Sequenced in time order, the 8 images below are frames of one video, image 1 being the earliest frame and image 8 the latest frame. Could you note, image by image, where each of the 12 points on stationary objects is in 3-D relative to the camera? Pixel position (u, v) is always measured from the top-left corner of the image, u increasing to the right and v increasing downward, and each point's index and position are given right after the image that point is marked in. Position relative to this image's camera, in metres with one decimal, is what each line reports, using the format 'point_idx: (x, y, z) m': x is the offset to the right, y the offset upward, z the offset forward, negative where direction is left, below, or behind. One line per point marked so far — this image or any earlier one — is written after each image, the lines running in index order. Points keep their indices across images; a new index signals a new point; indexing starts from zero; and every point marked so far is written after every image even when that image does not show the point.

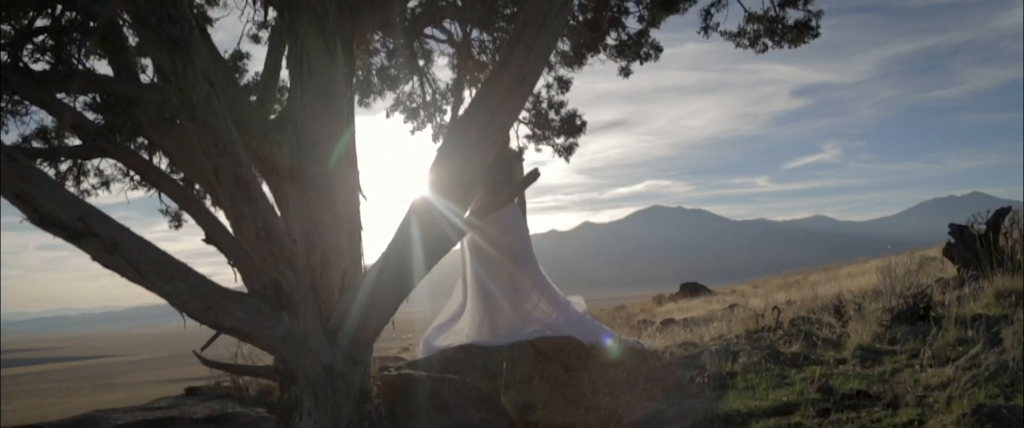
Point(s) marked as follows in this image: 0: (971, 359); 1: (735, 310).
0: (+2.8, -0.9, +5.5) m
1: (+4.3, -1.9, +17.3) m
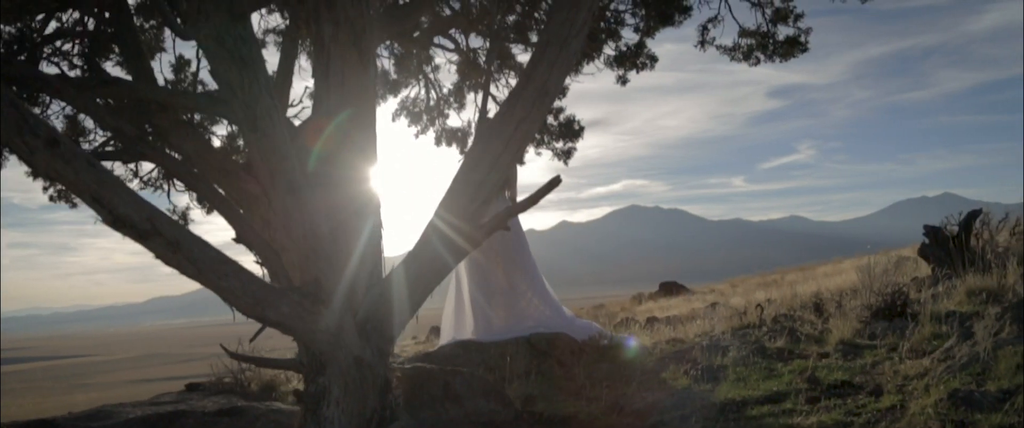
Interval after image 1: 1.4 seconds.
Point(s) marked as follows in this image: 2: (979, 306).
0: (+2.9, -0.9, +5.9) m
1: (+4.1, -1.9, +17.8) m
2: (+4.1, -0.8, +7.8) m
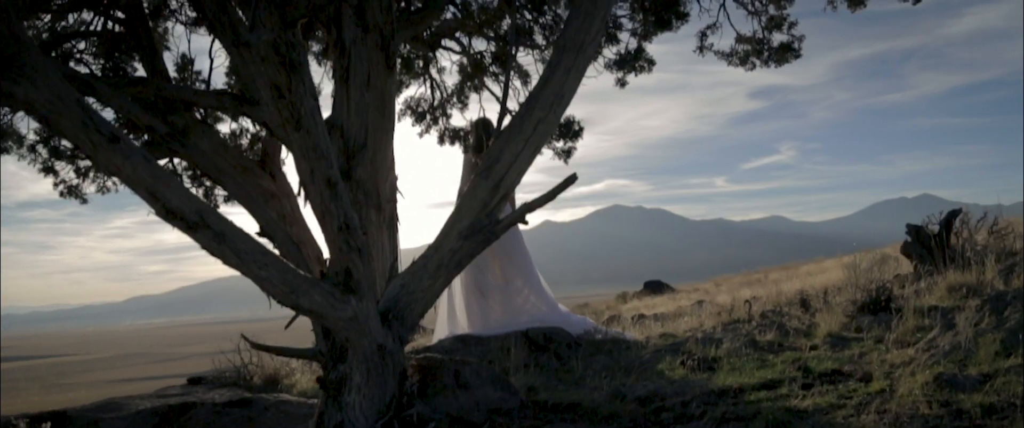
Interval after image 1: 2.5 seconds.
0: (+2.9, -0.9, +6.2) m
1: (+3.9, -1.9, +18.1) m
2: (+4.1, -0.8, +8.2) m
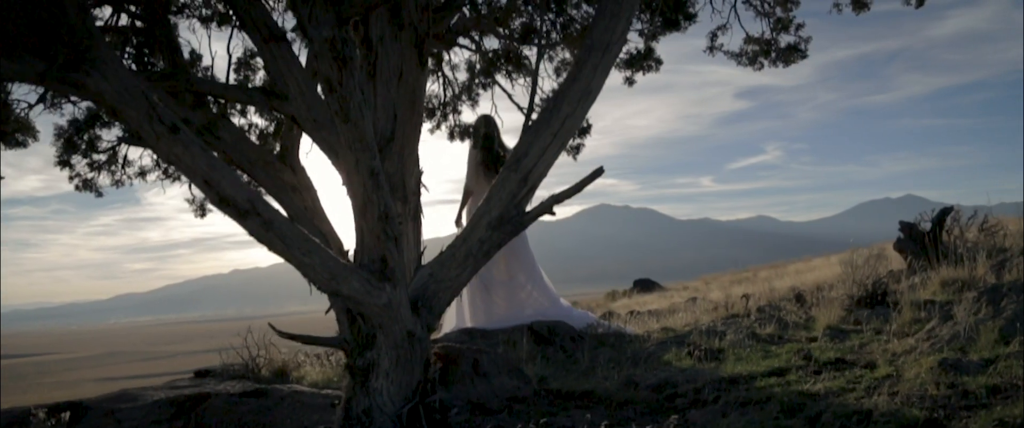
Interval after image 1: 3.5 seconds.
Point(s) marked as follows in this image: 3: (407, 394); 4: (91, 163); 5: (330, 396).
0: (+3.0, -0.9, +6.5) m
1: (+3.8, -1.8, +18.4) m
2: (+4.2, -0.8, +8.5) m
3: (-0.6, -1.0, +5.2) m
4: (-4.1, +0.5, +8.6) m
5: (-1.6, -1.6, +7.9) m
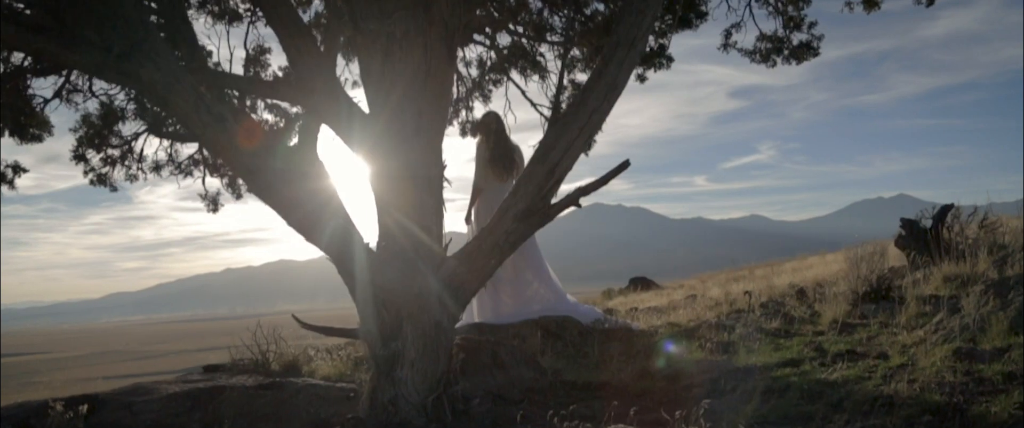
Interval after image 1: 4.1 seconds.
0: (+3.2, -0.8, +6.6) m
1: (+3.8, -1.8, +18.5) m
2: (+4.3, -0.7, +8.6) m
3: (-0.5, -1.0, +5.3) m
4: (-4.0, +0.5, +8.7) m
5: (-1.5, -1.6, +8.0) m
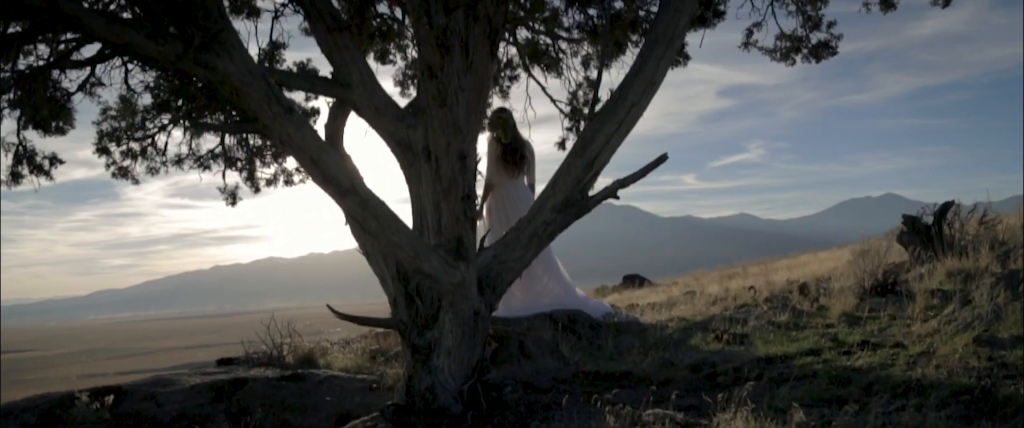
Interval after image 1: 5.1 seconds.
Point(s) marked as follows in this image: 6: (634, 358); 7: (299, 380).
0: (+3.3, -0.8, +6.8) m
1: (+3.9, -1.7, +18.7) m
2: (+4.5, -0.7, +8.8) m
3: (-0.3, -1.0, +5.4) m
4: (-3.8, +0.6, +8.8) m
5: (-1.3, -1.5, +8.1) m
6: (+1.0, -1.2, +7.5) m
7: (-2.0, -1.5, +8.1) m
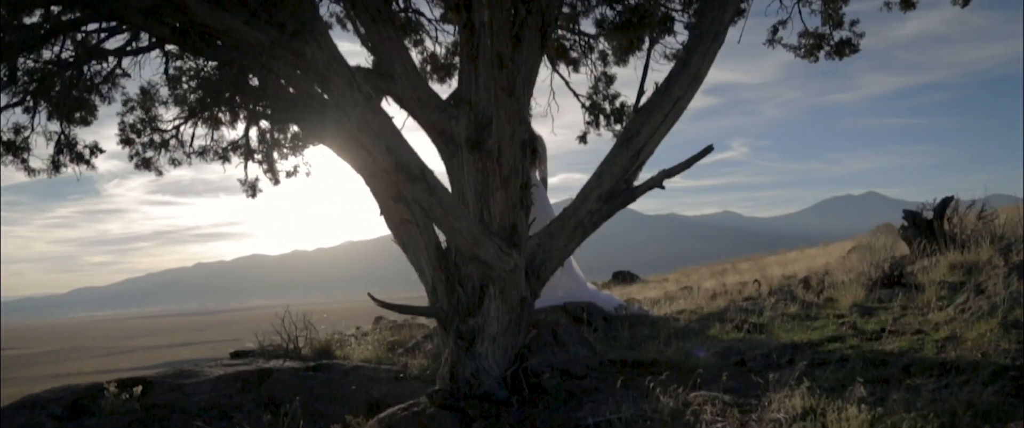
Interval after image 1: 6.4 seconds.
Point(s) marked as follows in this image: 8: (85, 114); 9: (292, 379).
0: (+3.6, -0.7, +7.0) m
1: (+3.9, -1.6, +19.0) m
2: (+4.7, -0.6, +9.1) m
3: (0.0, -0.9, +5.6) m
4: (-3.6, +0.7, +8.9) m
5: (-1.1, -1.5, +8.3) m
6: (+1.3, -1.2, +7.7) m
7: (-1.8, -1.4, +8.3) m
8: (-4.1, +0.9, +8.6) m
9: (-2.0, -1.5, +8.1) m
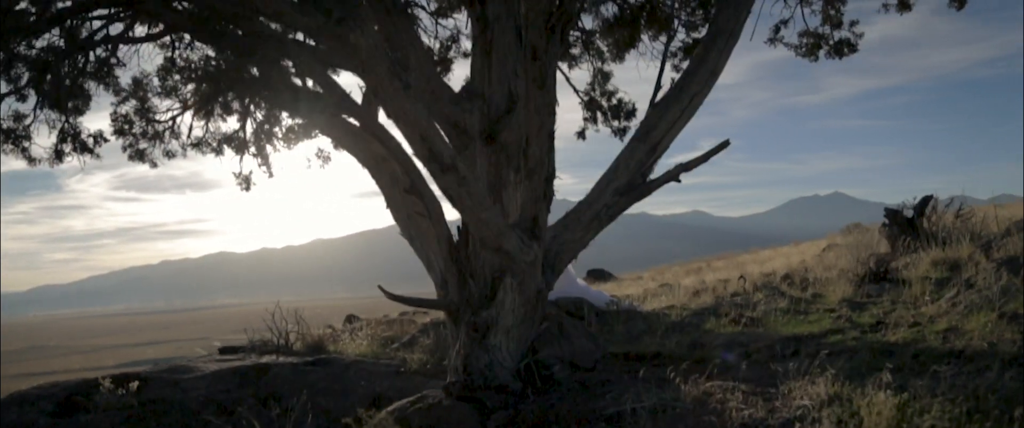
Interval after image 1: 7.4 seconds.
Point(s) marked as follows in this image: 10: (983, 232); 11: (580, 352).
0: (+3.6, -0.7, +7.2) m
1: (+3.5, -1.6, +19.2) m
2: (+4.6, -0.6, +9.3) m
3: (+0.1, -0.9, +5.7) m
4: (-3.6, +0.7, +8.8) m
5: (-1.2, -1.4, +8.3) m
6: (+1.3, -1.1, +7.8) m
7: (-1.8, -1.4, +8.3) m
8: (-4.1, +1.0, +8.5) m
9: (-2.0, -1.4, +8.1) m
10: (+6.2, -0.2, +11.7) m
11: (+0.5, -1.0, +6.6) m
